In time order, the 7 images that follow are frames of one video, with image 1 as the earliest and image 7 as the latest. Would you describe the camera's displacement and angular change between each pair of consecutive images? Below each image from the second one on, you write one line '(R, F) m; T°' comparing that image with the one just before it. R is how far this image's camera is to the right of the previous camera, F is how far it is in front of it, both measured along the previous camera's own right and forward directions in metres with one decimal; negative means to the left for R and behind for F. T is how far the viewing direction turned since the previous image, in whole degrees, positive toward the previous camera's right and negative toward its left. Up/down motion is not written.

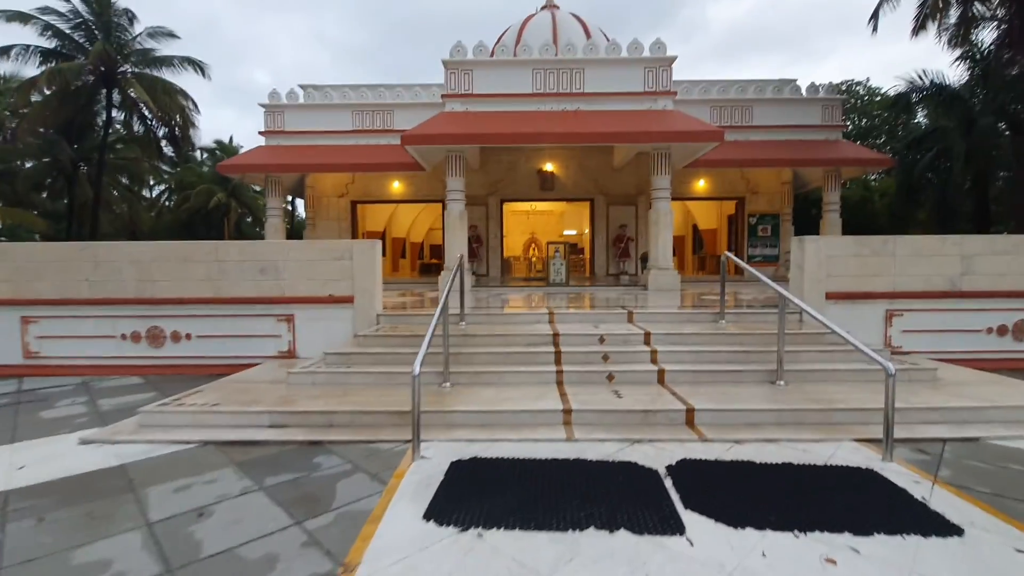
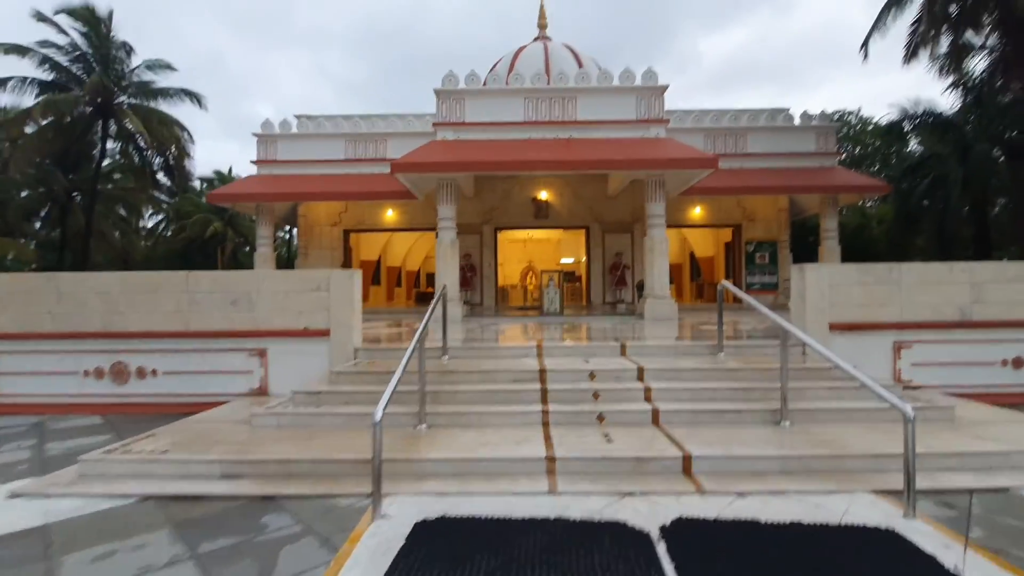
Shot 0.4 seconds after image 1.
(+0.1, +0.3) m; 0°
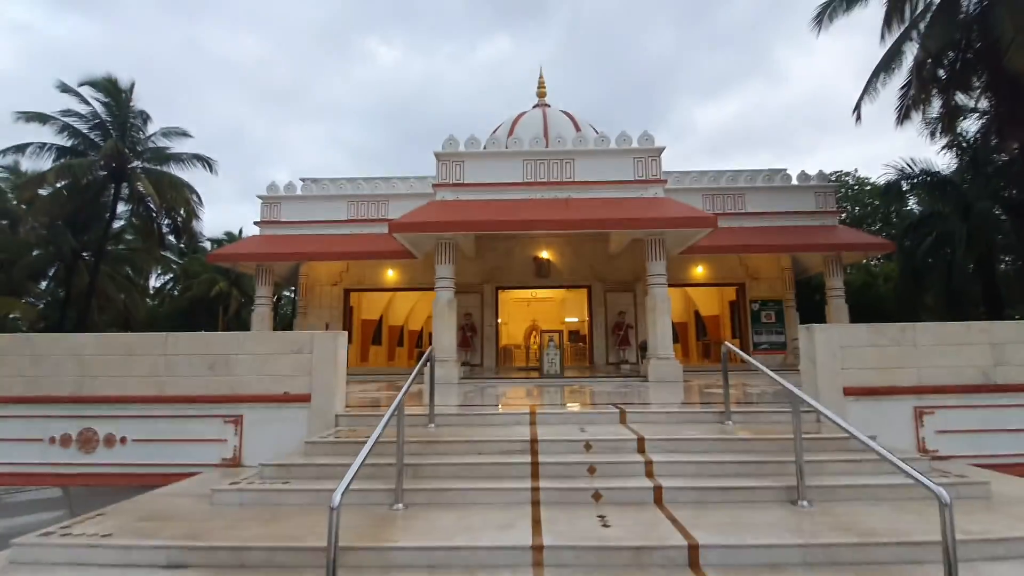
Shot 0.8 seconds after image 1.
(+0.1, +0.2) m; -1°
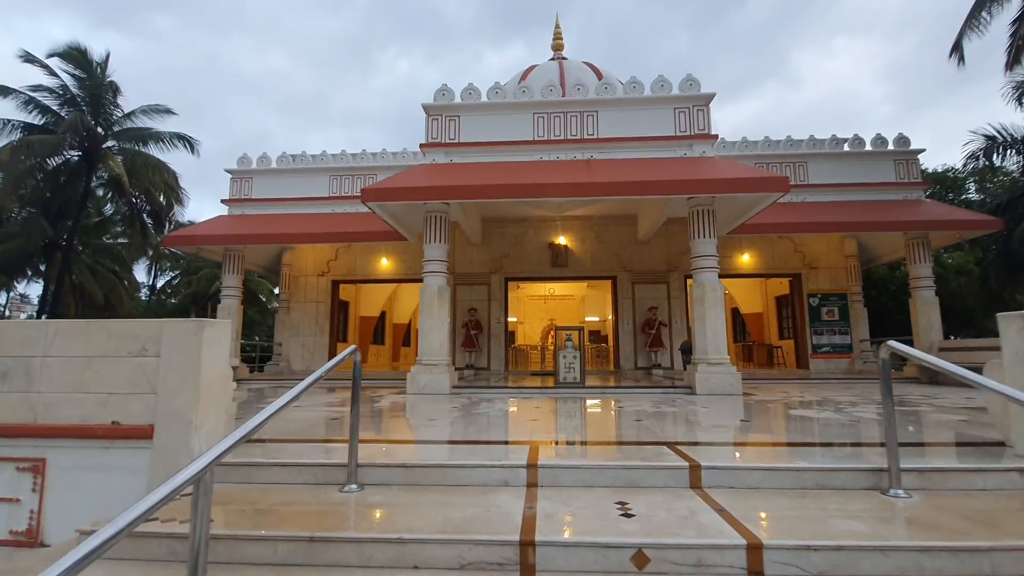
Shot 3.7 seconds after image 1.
(+0.2, +2.1) m; -2°
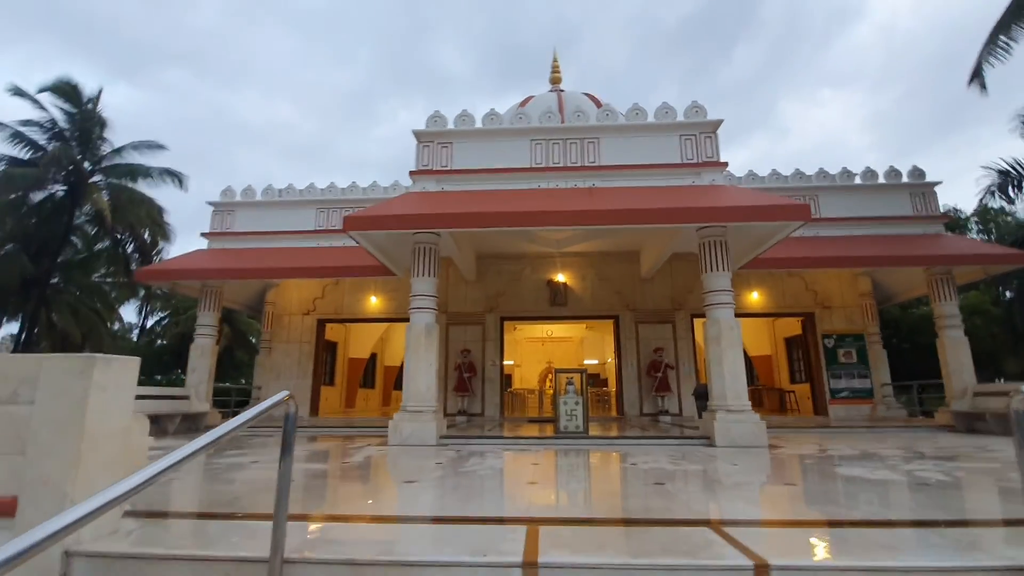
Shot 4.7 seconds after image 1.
(0.0, +0.7) m; 0°
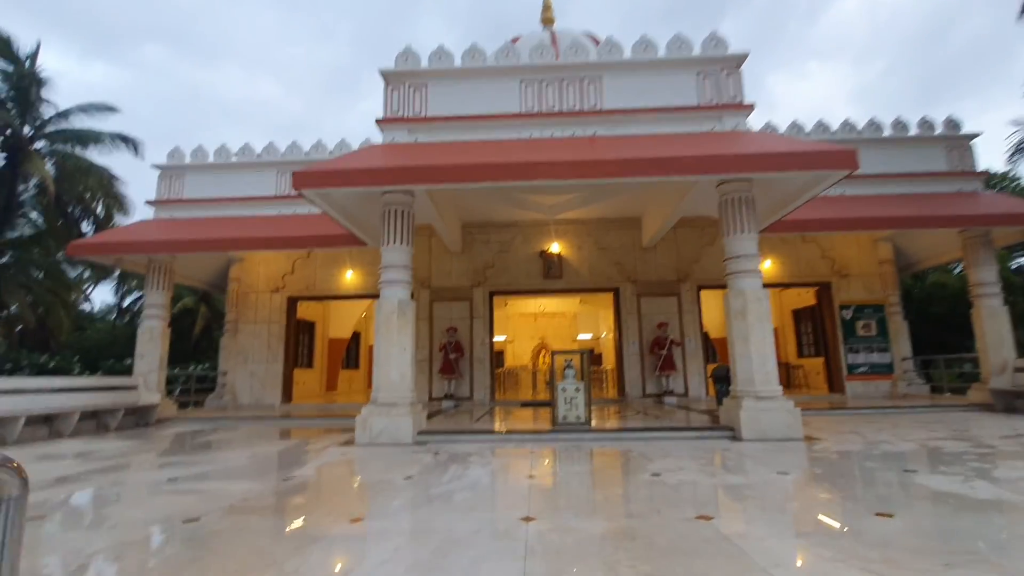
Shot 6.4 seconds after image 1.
(0.0, +1.1) m; +1°
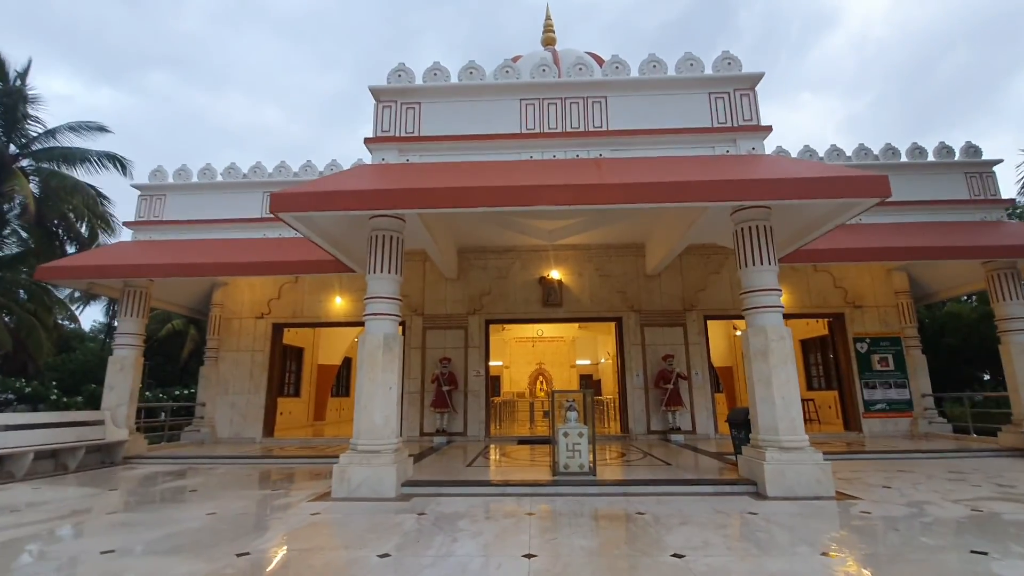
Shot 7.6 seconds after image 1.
(0.0, +0.5) m; 0°
